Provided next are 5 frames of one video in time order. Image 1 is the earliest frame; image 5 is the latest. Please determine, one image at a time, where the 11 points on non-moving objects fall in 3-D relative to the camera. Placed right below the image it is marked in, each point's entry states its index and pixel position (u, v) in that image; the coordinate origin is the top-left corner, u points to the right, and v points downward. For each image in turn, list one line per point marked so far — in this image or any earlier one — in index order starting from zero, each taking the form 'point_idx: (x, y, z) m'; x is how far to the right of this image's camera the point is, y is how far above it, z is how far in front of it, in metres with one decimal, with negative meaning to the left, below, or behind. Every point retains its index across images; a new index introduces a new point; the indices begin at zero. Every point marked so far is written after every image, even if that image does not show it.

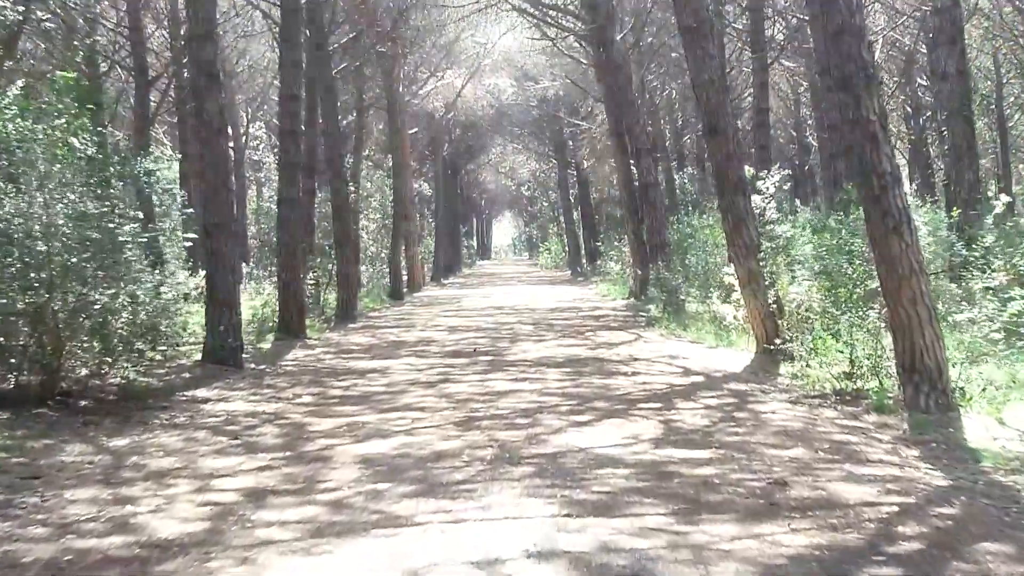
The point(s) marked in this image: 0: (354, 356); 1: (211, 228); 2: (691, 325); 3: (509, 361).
0: (-2.0, -0.9, +13.5) m
1: (-3.3, +0.7, +11.6) m
2: (+2.9, -0.6, +17.3) m
3: (0.0, -0.9, +12.4) m
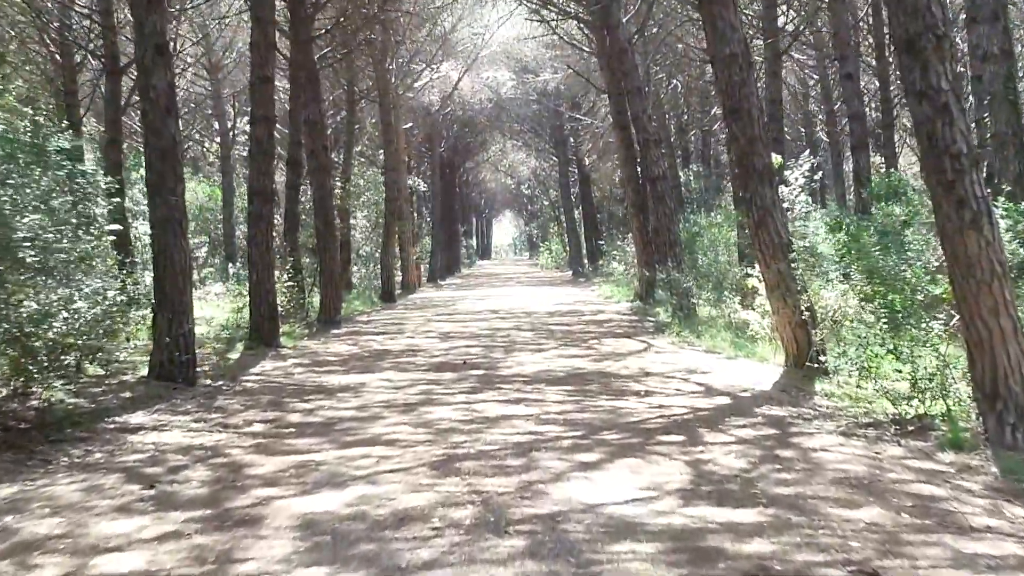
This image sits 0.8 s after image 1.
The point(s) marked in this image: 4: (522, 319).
0: (-2.1, -0.9, +12.0) m
1: (-3.4, +0.6, +10.0) m
2: (+2.9, -0.7, +15.7) m
3: (-0.1, -0.9, +10.8) m
4: (+0.2, -0.6, +19.7) m
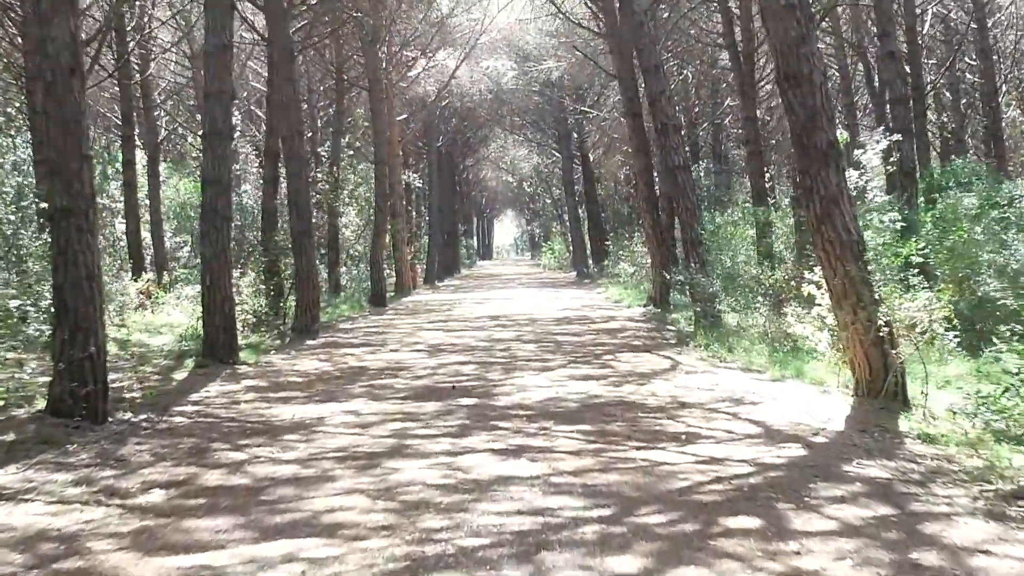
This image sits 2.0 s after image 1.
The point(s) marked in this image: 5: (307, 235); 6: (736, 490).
0: (-2.1, -1.0, +9.7) m
1: (-3.4, +0.5, +7.8) m
2: (+2.9, -0.7, +13.5) m
3: (-0.1, -1.0, +8.6) m
4: (+0.2, -0.7, +17.5) m
5: (-3.4, +0.9, +17.3) m
6: (+1.2, -1.1, +5.5) m
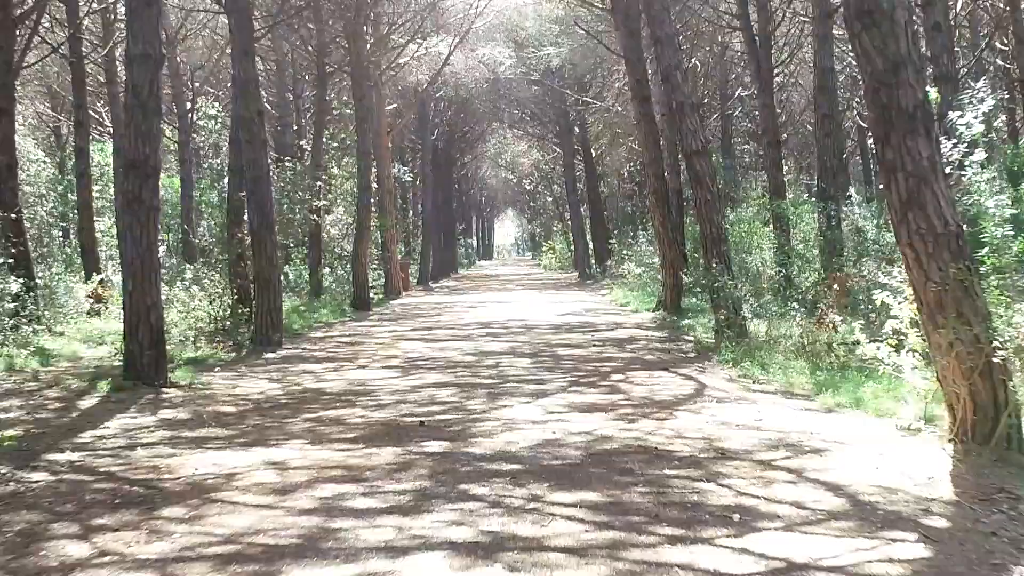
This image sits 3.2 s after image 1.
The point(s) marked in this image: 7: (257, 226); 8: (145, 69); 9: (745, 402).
0: (-2.2, -1.1, +7.5) m
1: (-3.5, +0.5, +5.6) m
2: (+2.8, -0.8, +11.3) m
3: (-0.2, -1.0, +6.4) m
4: (+0.1, -0.7, +15.3) m
5: (-3.5, +0.8, +15.1) m
6: (+1.0, -1.1, +3.3) m
7: (-3.6, +0.9, +15.1) m
8: (-3.6, +2.1, +10.2) m
9: (+1.9, -1.0, +8.8) m
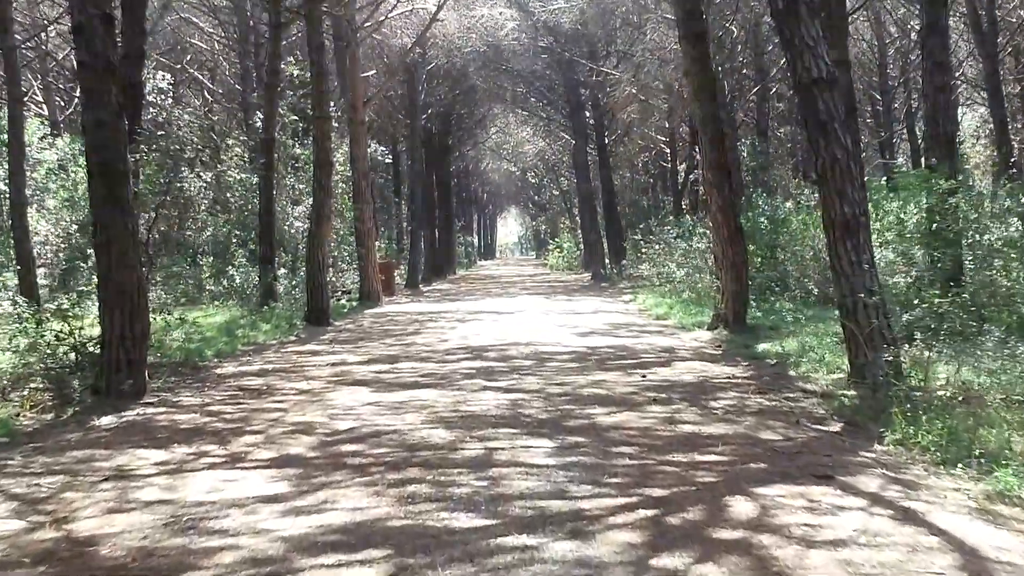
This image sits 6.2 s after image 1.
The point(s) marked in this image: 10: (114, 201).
0: (-2.2, -1.2, +2.0) m
1: (-3.5, +0.3, 0.0) m
2: (+2.8, -0.9, +5.7) m
3: (-0.2, -1.2, +0.8) m
4: (+0.1, -0.8, +9.7) m
5: (-3.5, +0.7, +9.6) m
6: (+1.0, -1.2, -2.3) m
7: (-3.6, +0.7, +9.5) m
8: (-3.6, +2.0, +4.7) m
9: (+1.9, -1.1, +3.2) m
10: (-3.5, +0.8, +9.4) m
